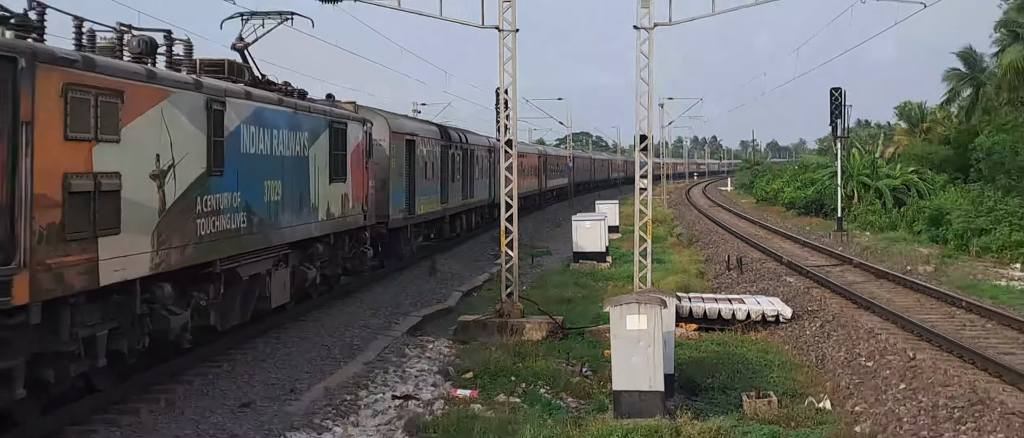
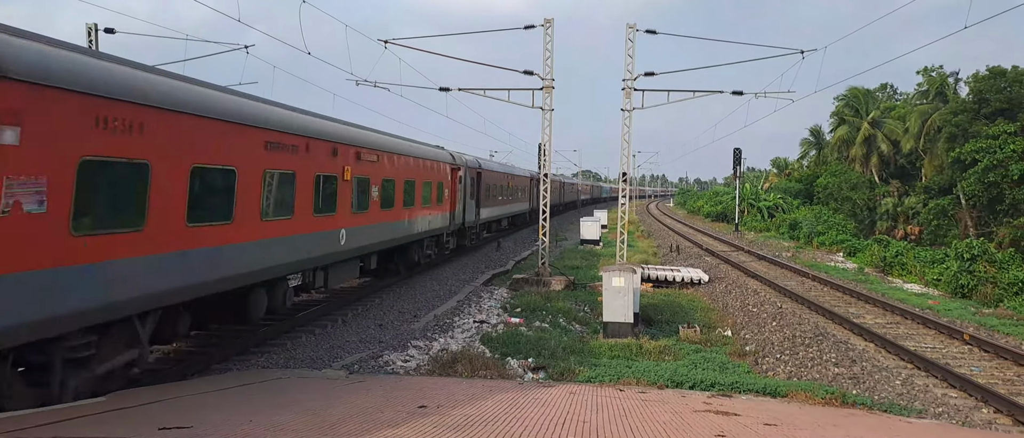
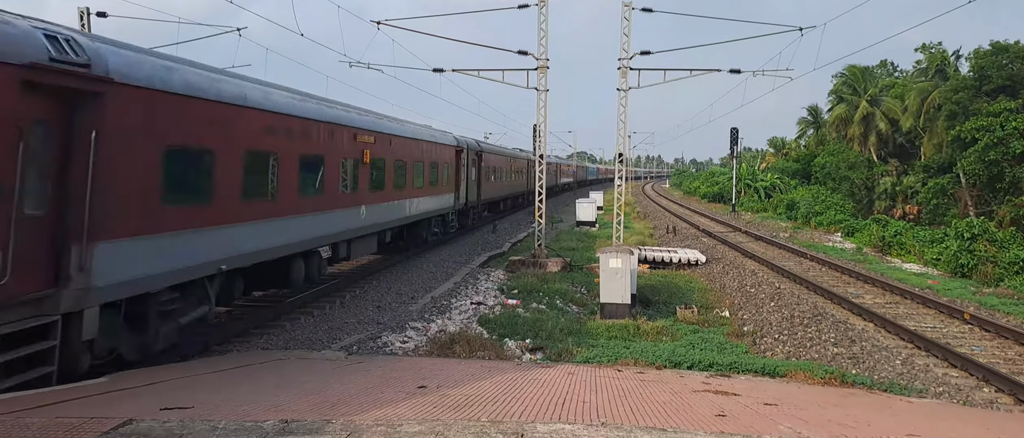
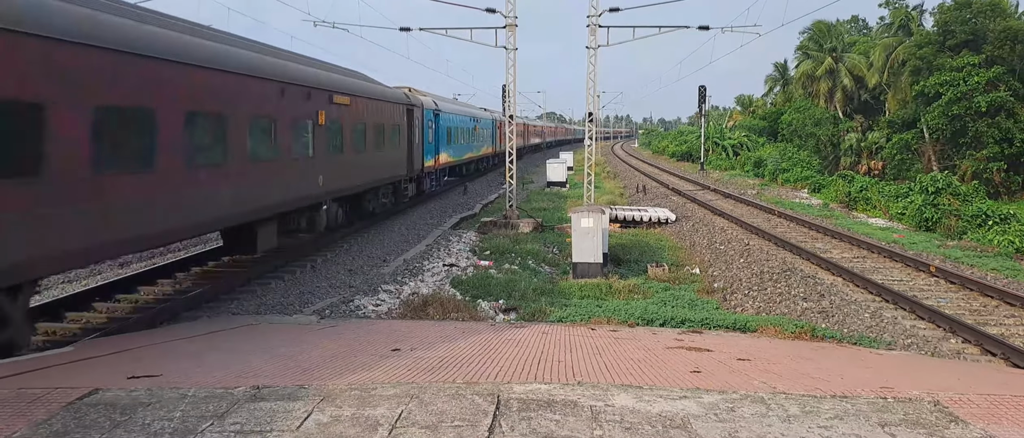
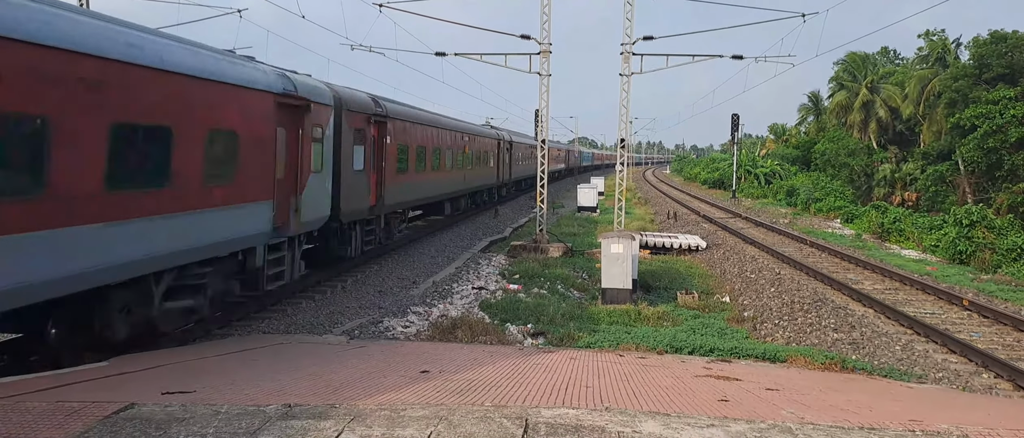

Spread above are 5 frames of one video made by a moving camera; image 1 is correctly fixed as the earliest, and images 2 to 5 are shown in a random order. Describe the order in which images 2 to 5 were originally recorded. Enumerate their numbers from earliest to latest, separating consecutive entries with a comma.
2, 3, 5, 4
